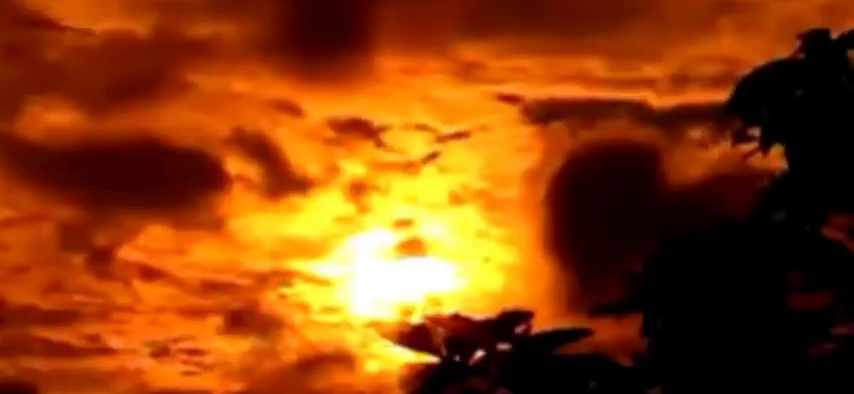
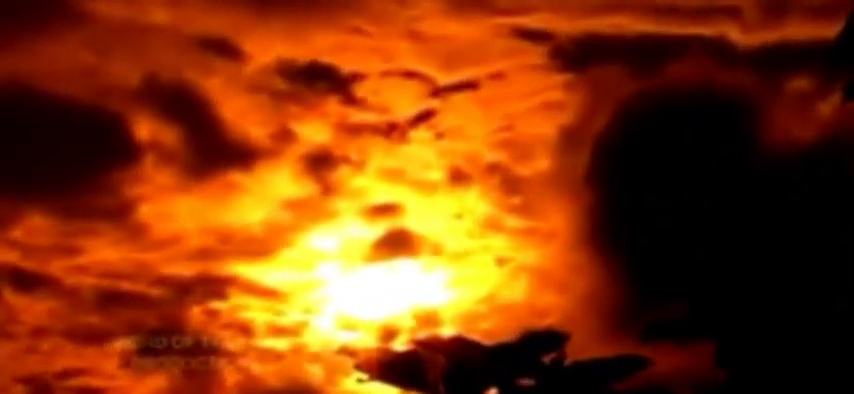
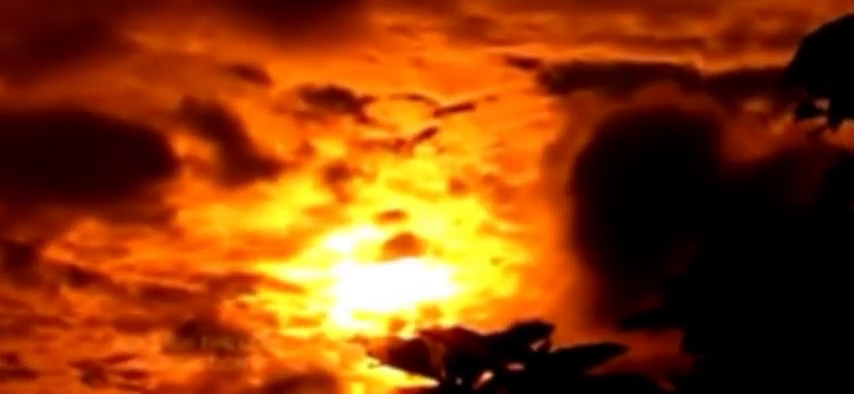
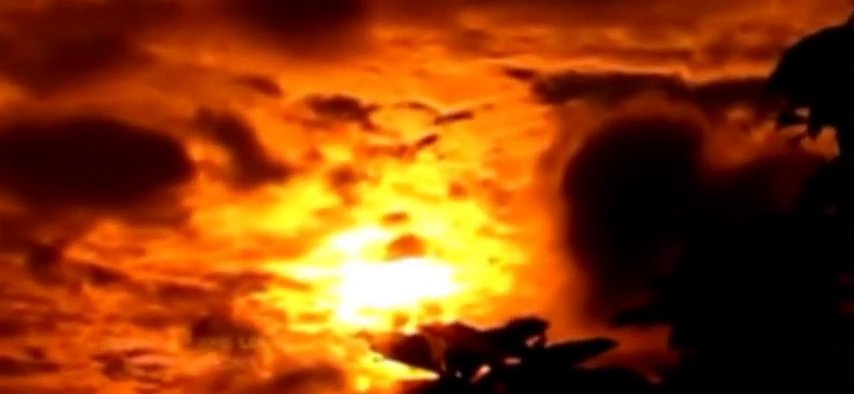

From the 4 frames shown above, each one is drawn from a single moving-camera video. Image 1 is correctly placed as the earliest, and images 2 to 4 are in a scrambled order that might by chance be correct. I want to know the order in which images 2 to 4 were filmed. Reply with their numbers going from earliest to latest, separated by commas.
4, 3, 2
